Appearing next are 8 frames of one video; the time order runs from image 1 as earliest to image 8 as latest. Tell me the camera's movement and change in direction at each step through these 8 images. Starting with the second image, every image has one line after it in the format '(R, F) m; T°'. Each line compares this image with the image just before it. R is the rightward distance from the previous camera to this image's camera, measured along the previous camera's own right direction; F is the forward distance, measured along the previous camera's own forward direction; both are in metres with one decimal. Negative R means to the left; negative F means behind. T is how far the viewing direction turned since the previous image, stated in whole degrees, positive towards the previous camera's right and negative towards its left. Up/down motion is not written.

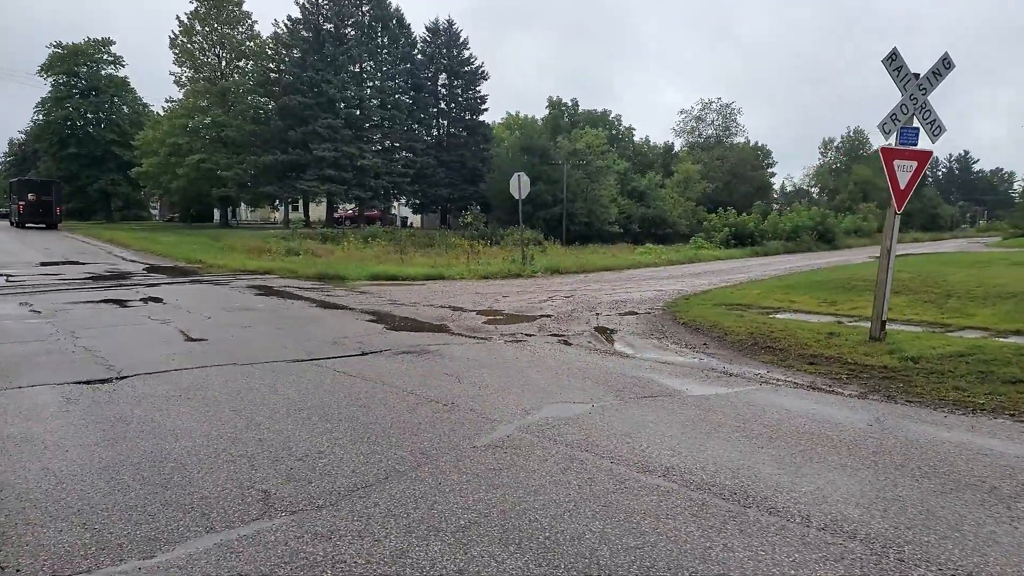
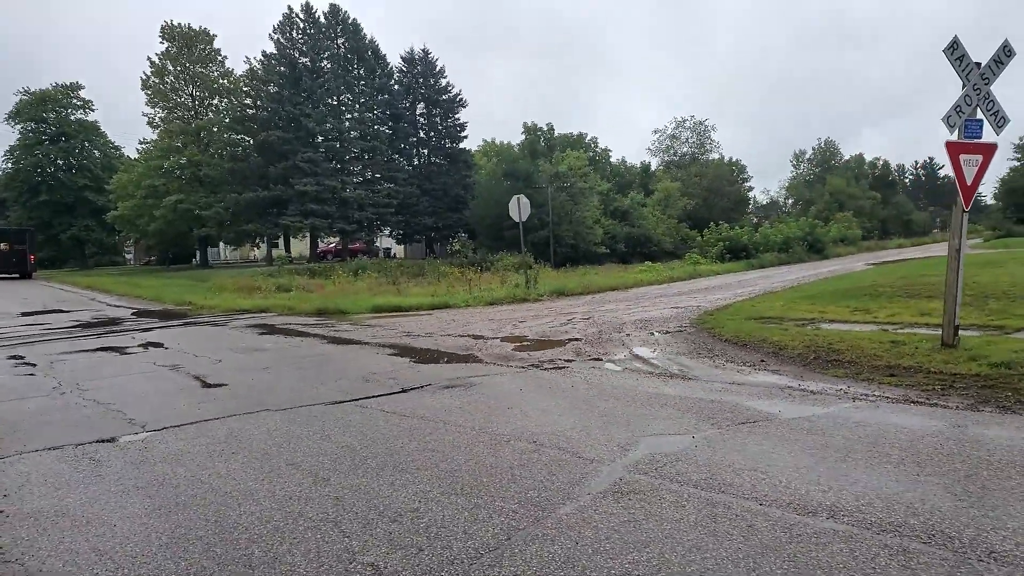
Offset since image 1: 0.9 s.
(-0.6, +0.5) m; +1°
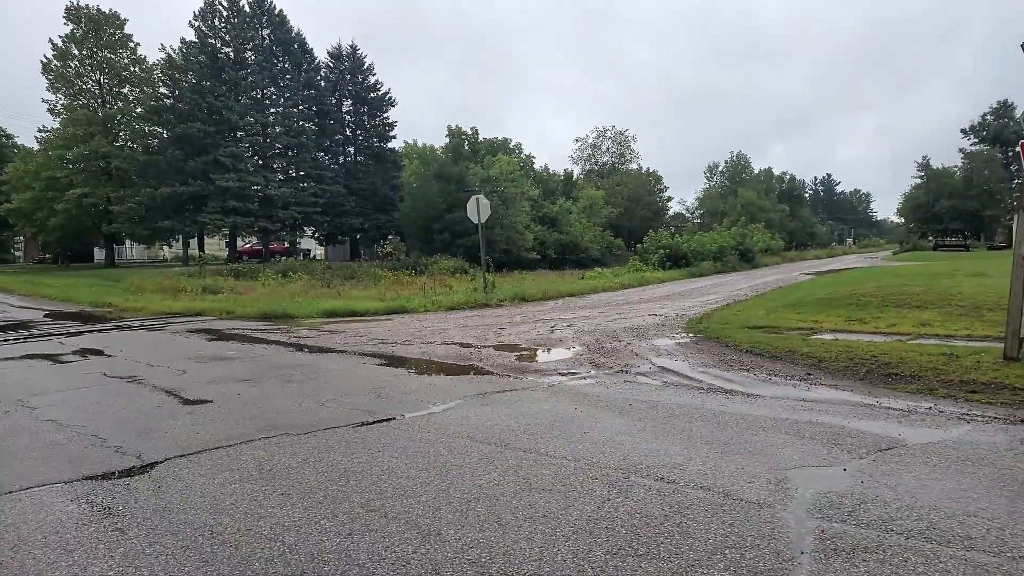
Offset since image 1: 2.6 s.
(-1.1, +0.8) m; +7°
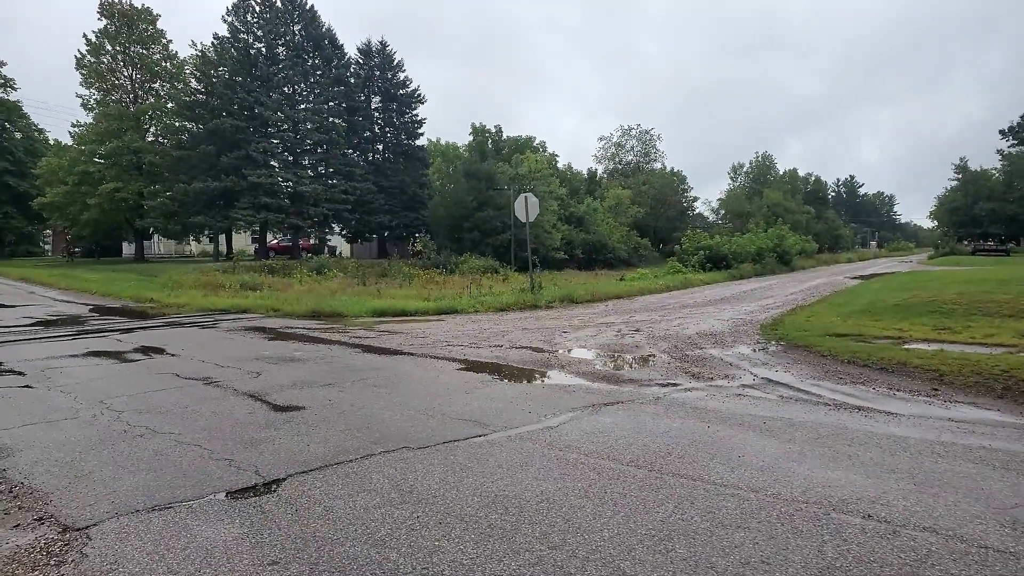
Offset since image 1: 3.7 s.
(-0.8, +0.4) m; -2°
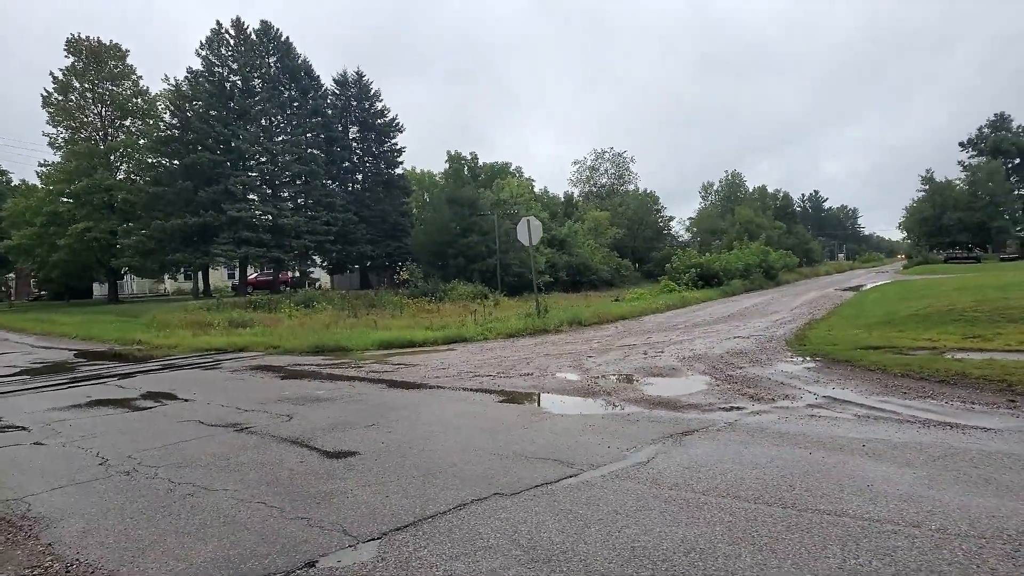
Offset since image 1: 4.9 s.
(-0.7, +0.3) m; +2°
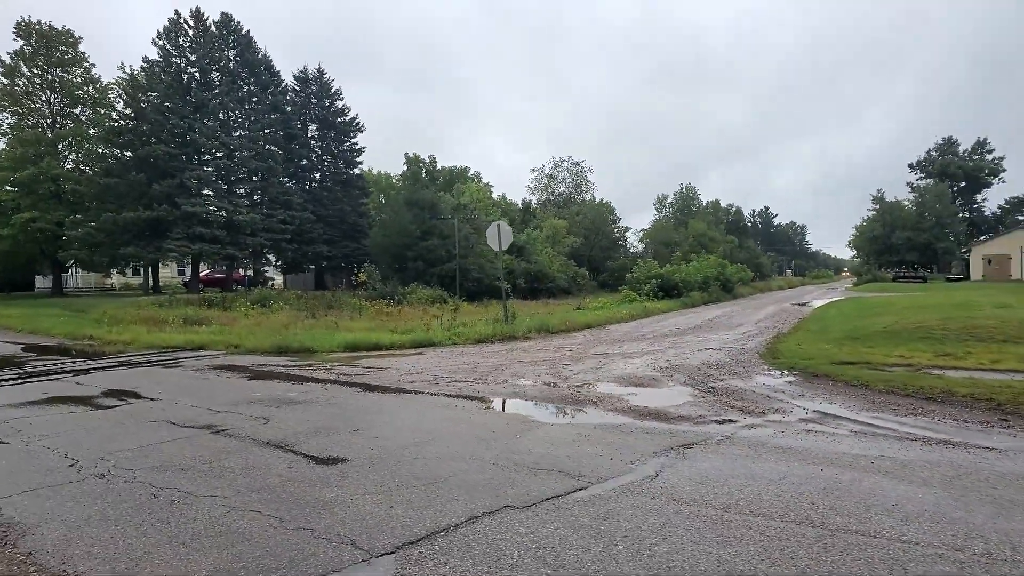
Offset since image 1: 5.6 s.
(-0.4, +0.2) m; +4°
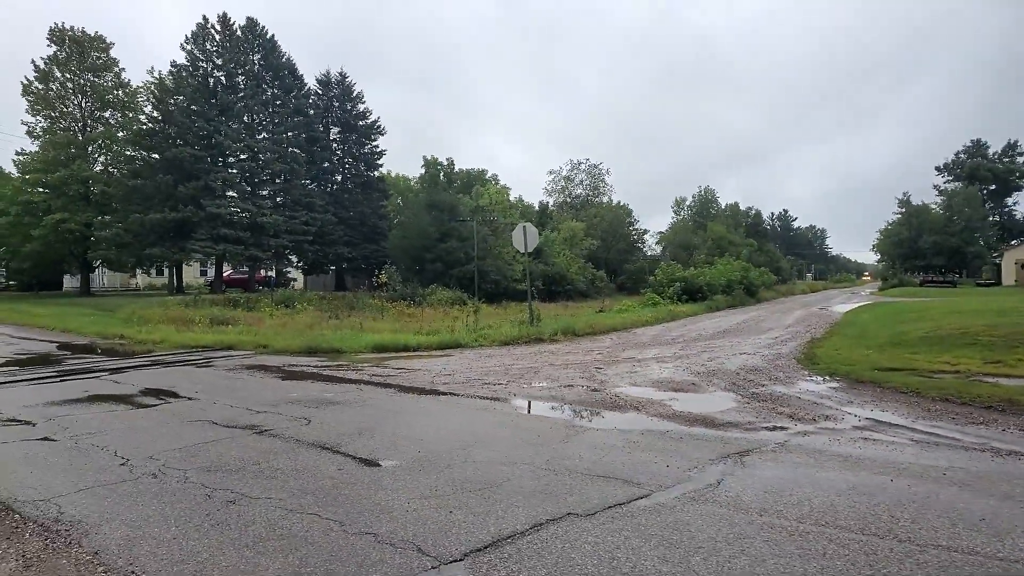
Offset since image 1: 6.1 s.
(-0.3, +0.1) m; -1°
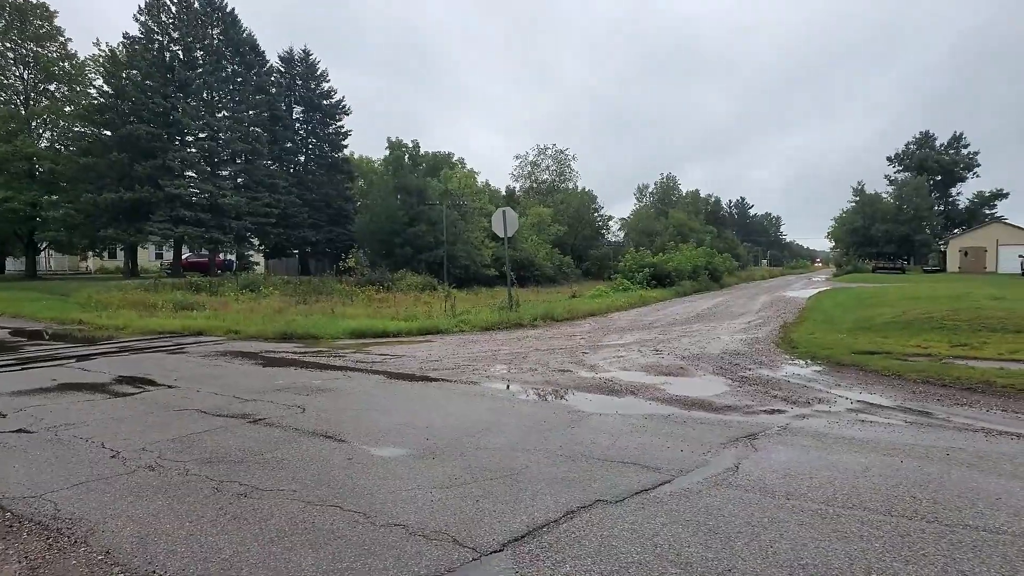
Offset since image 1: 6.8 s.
(-0.4, 0.0) m; +3°
